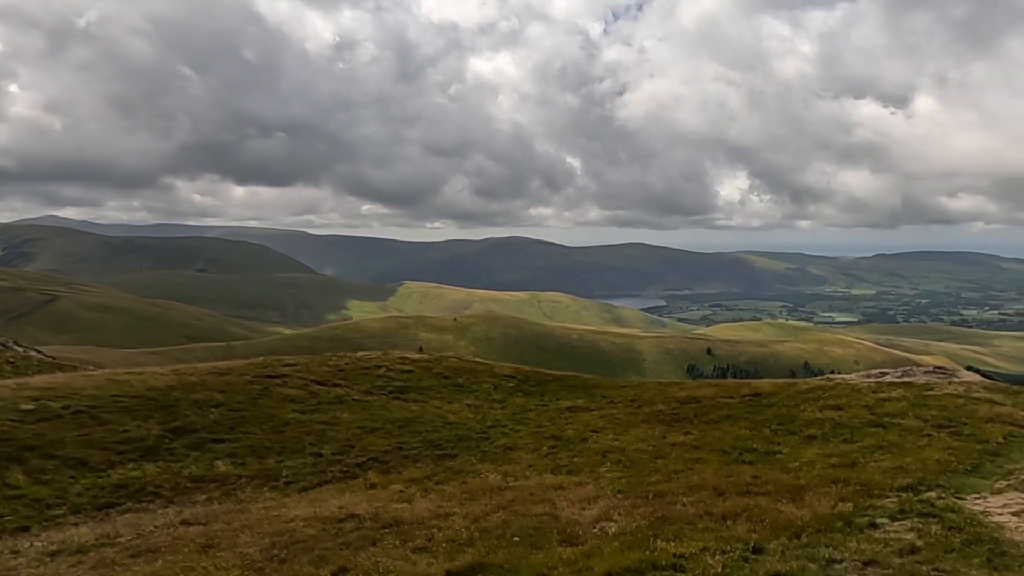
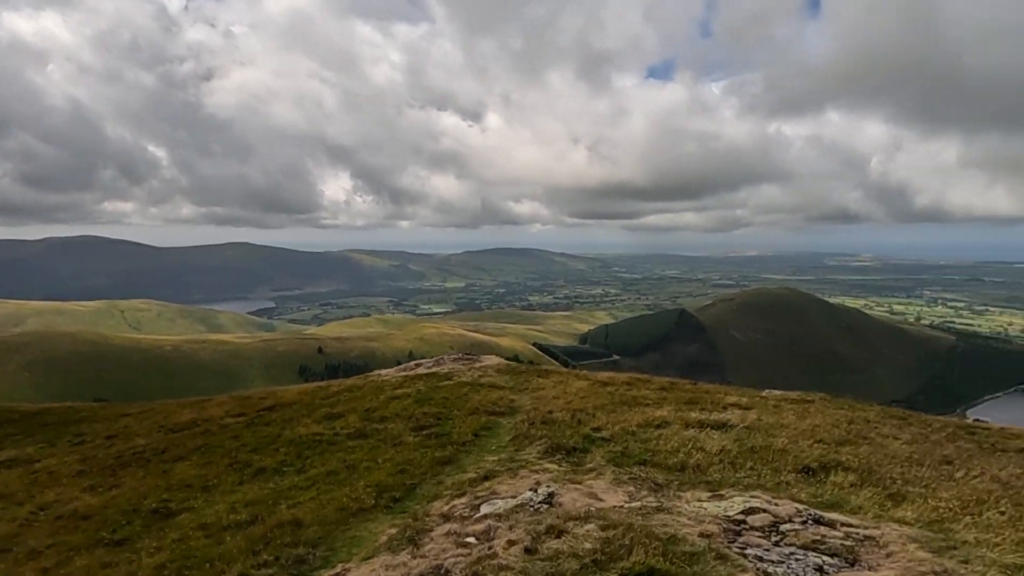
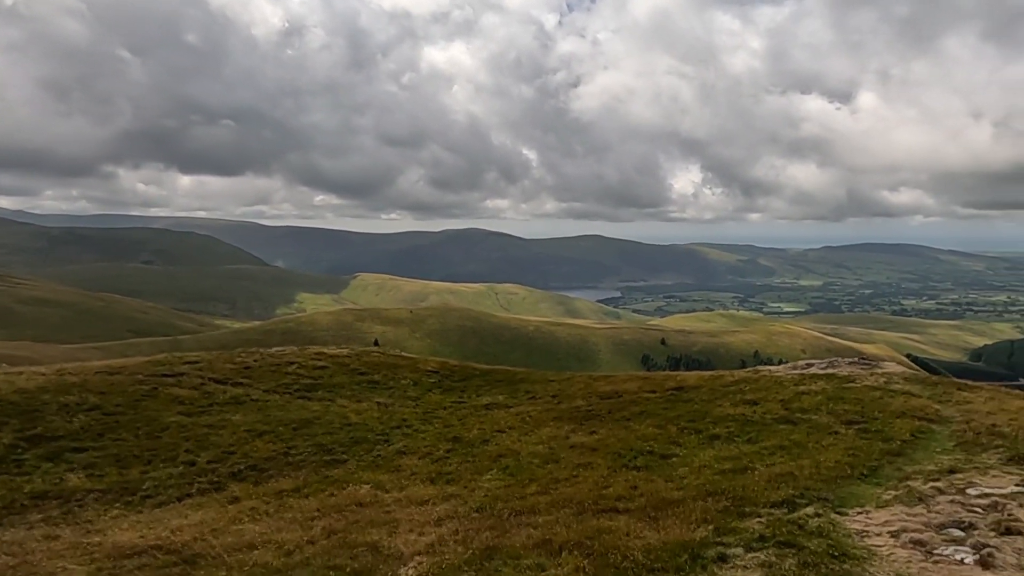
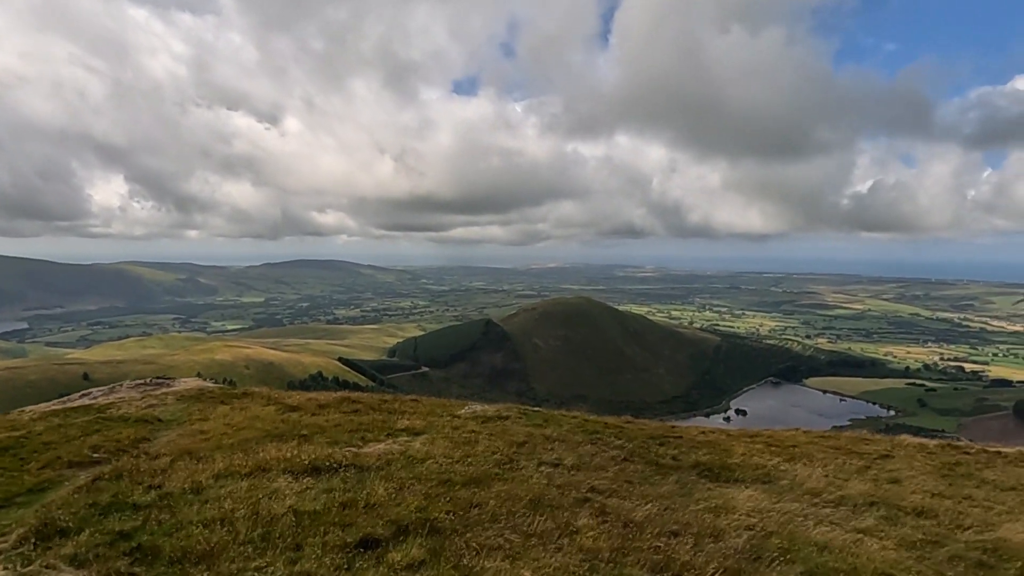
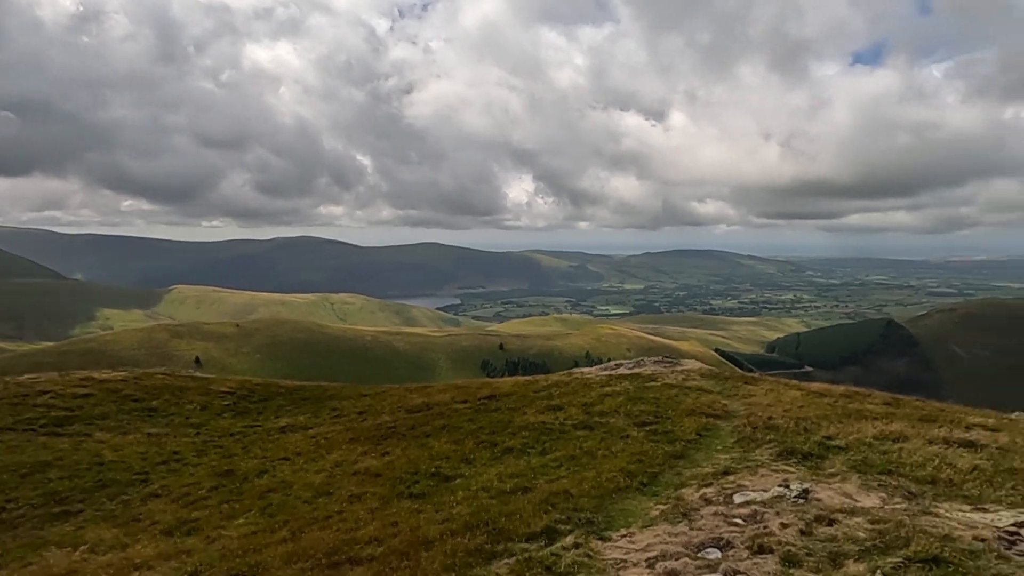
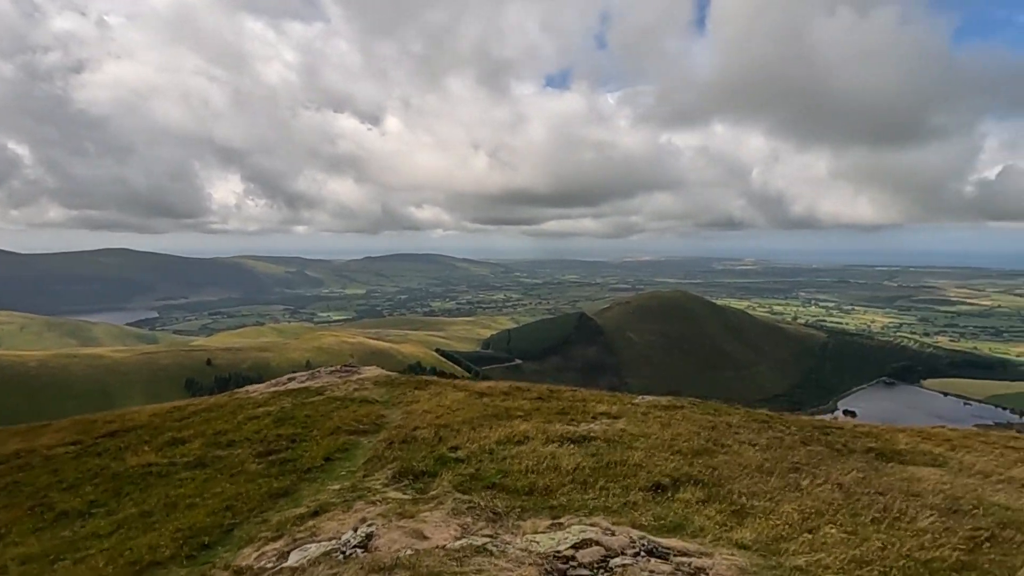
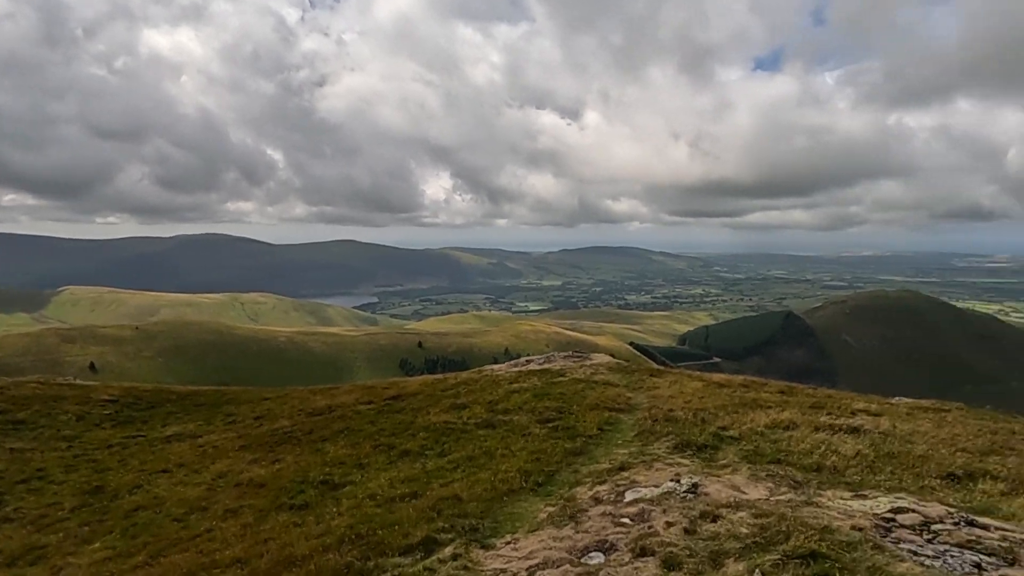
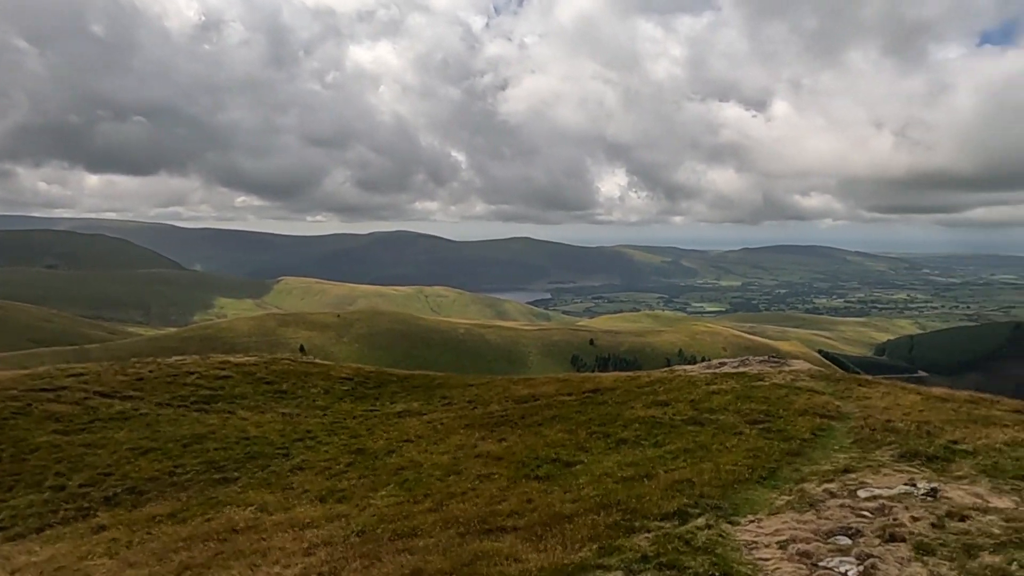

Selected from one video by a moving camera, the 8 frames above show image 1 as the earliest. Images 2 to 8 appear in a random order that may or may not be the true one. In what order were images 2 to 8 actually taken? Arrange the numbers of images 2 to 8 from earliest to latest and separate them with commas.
3, 8, 5, 7, 2, 6, 4
